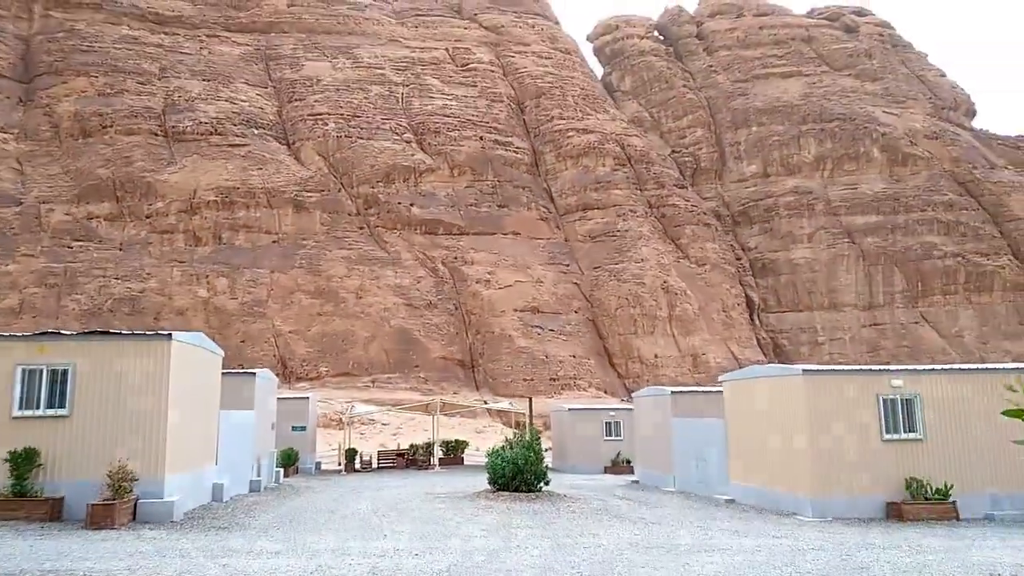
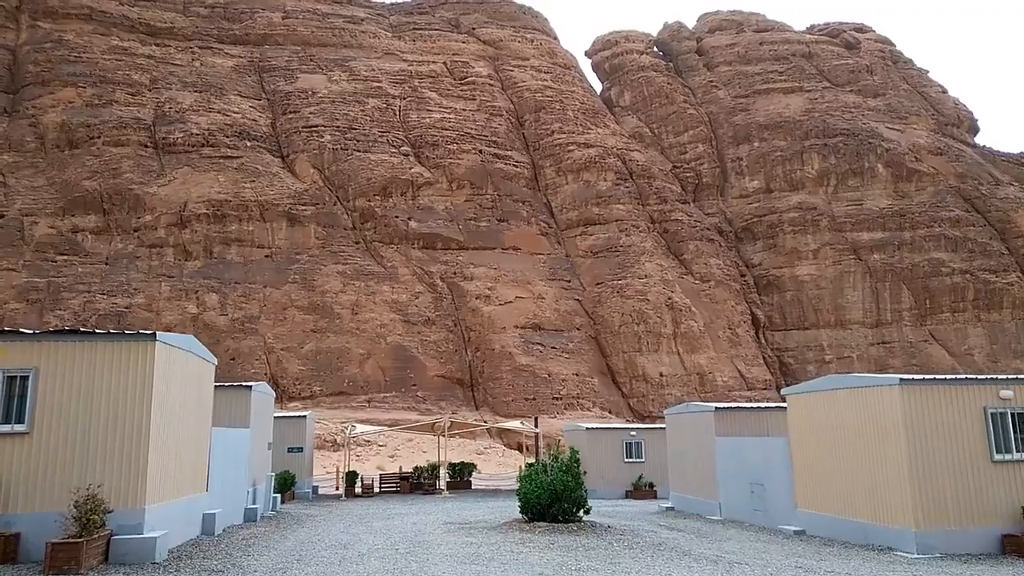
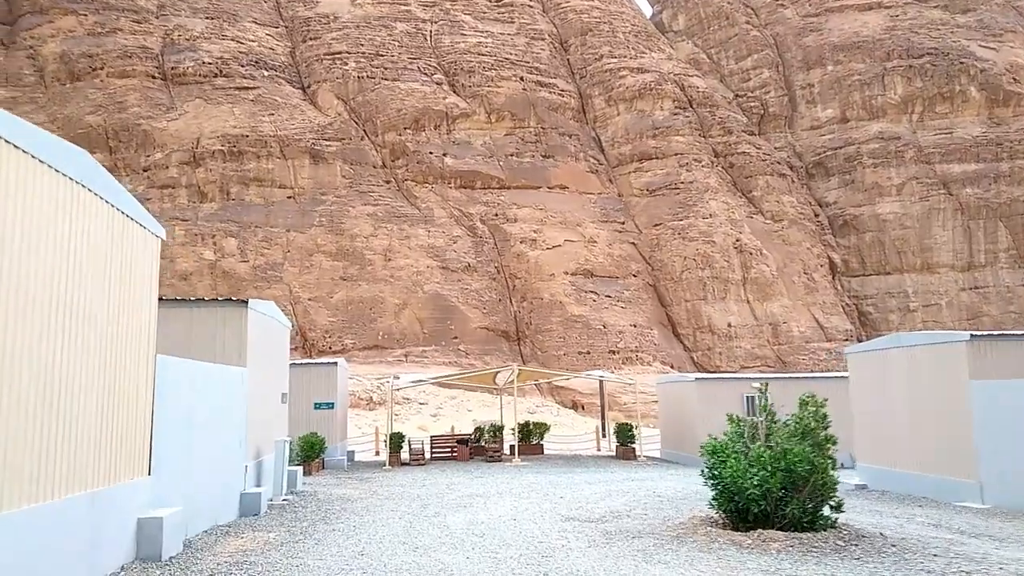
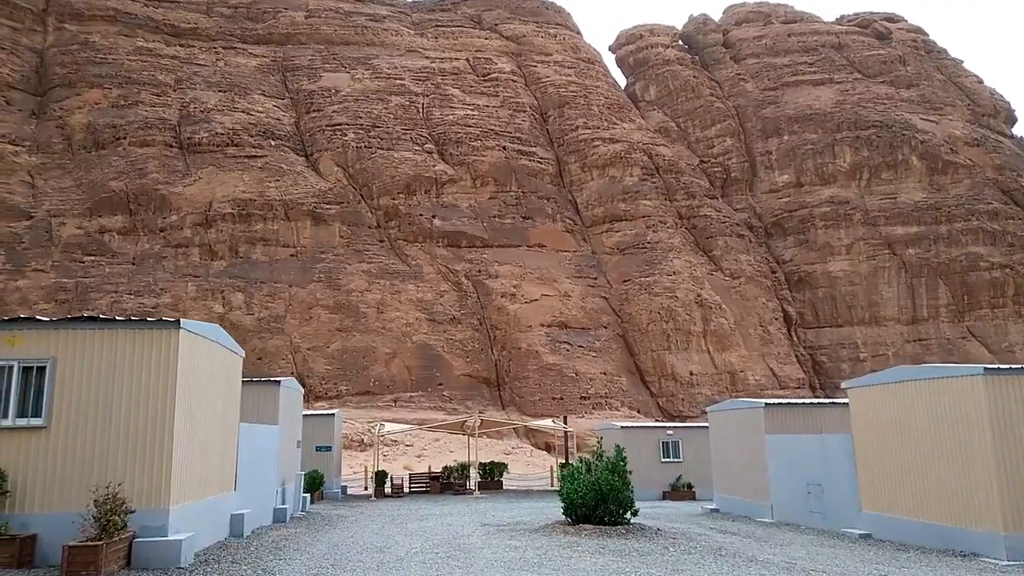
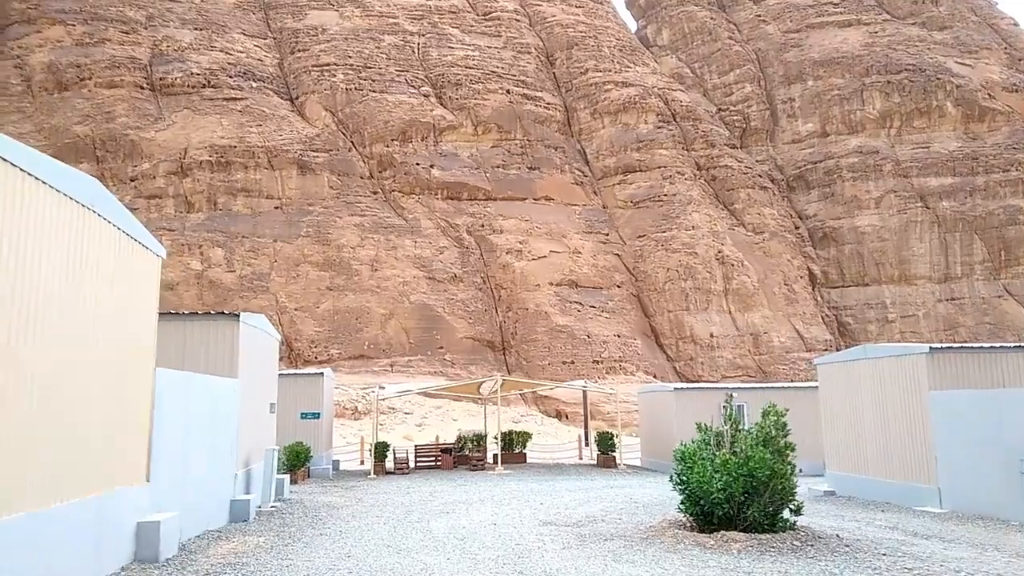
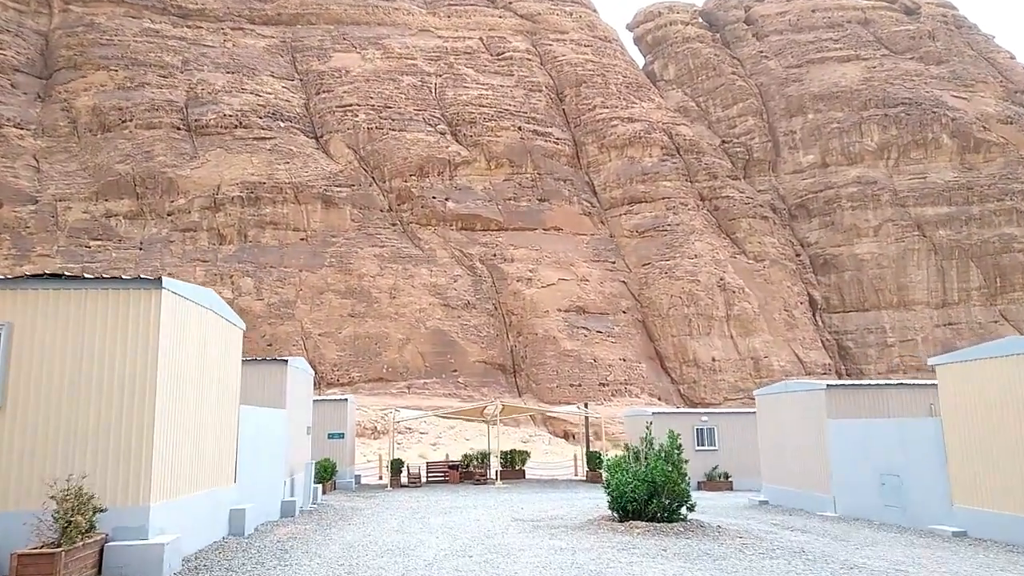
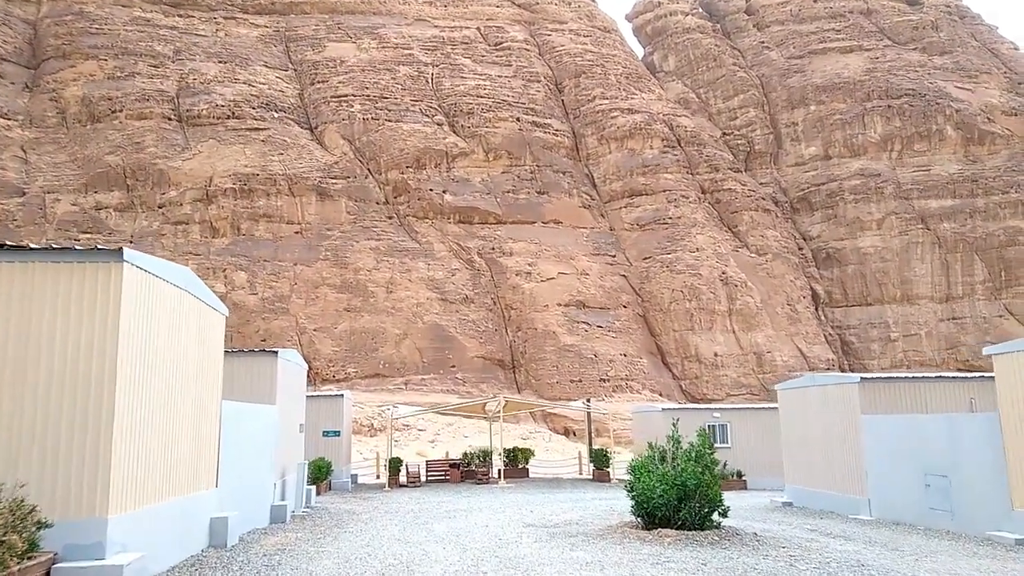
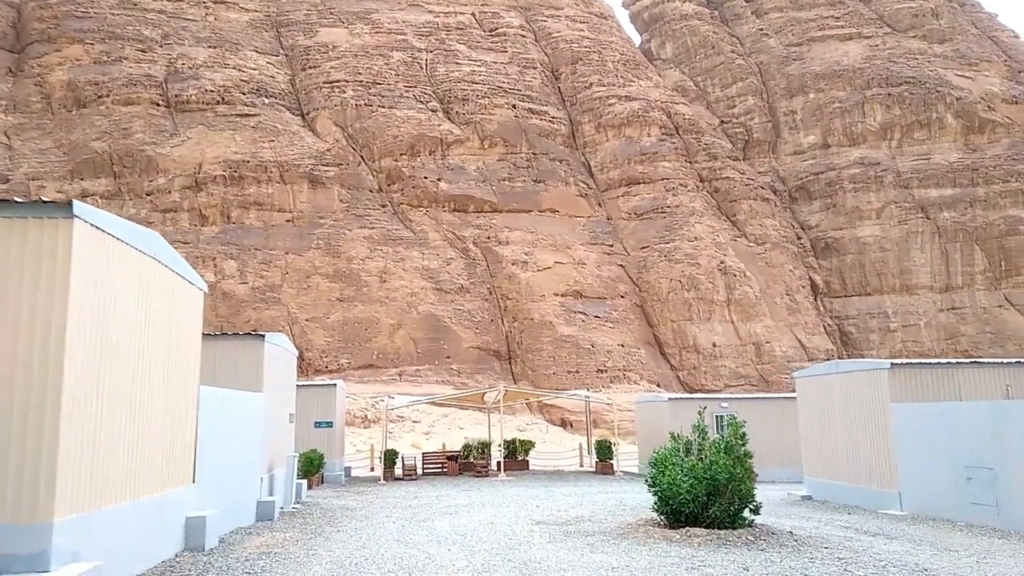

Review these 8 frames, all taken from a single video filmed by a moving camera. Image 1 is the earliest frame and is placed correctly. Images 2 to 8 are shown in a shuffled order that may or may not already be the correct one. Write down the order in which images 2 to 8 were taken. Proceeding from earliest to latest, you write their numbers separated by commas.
2, 4, 6, 7, 8, 5, 3
